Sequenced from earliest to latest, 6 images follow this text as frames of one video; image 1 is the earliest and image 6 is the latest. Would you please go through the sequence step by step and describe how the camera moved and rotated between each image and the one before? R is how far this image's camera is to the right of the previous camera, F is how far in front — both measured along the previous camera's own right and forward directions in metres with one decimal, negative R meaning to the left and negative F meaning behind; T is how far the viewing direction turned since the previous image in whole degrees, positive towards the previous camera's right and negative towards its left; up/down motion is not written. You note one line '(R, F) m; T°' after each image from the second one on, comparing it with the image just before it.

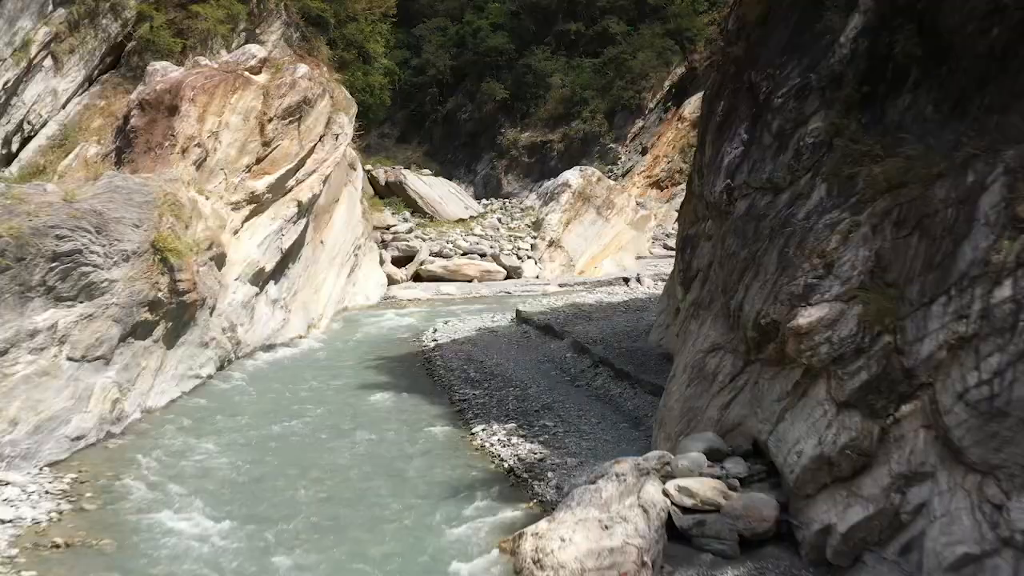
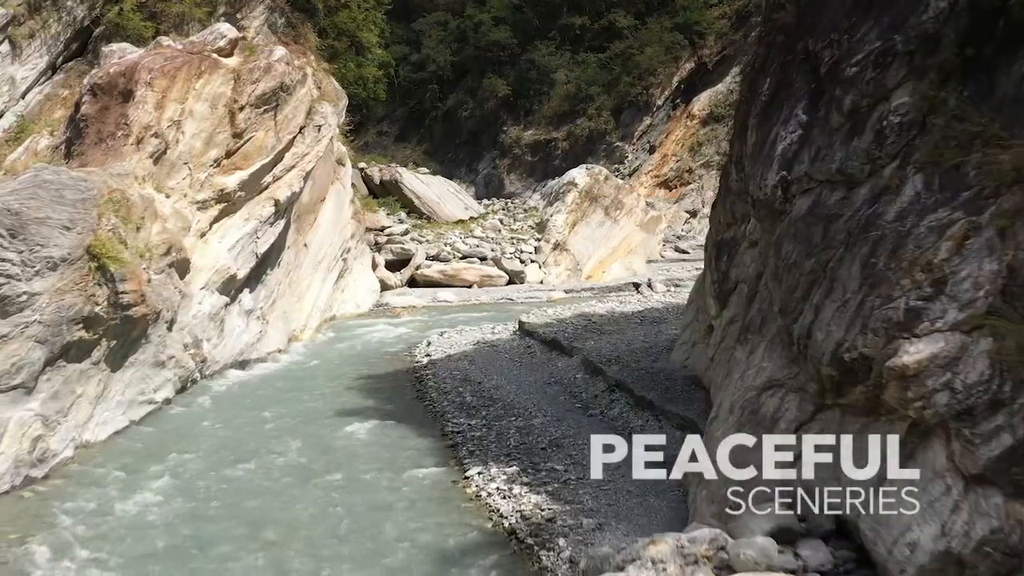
(0.0, +1.6) m; 0°
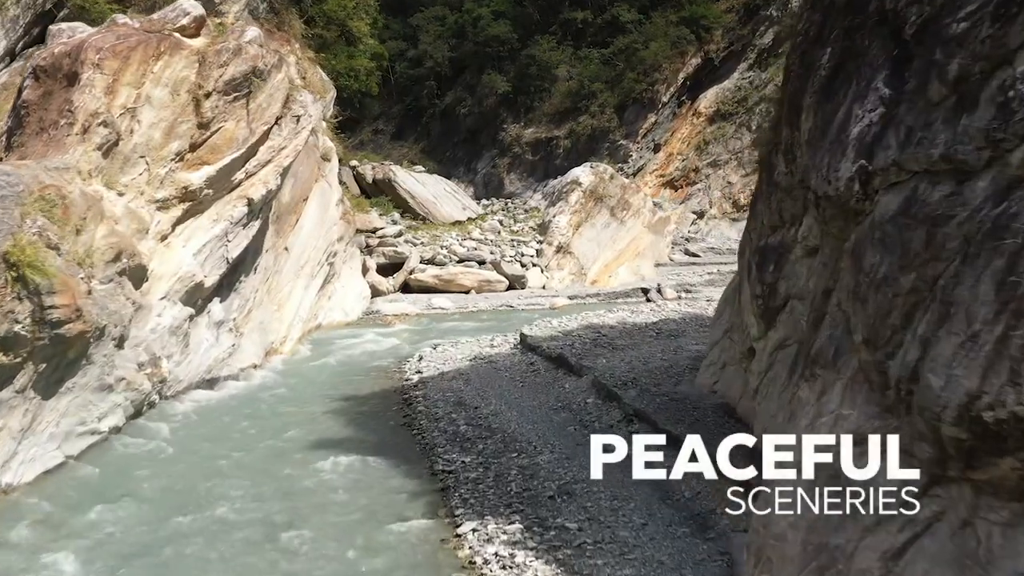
(0.0, +1.4) m; 0°
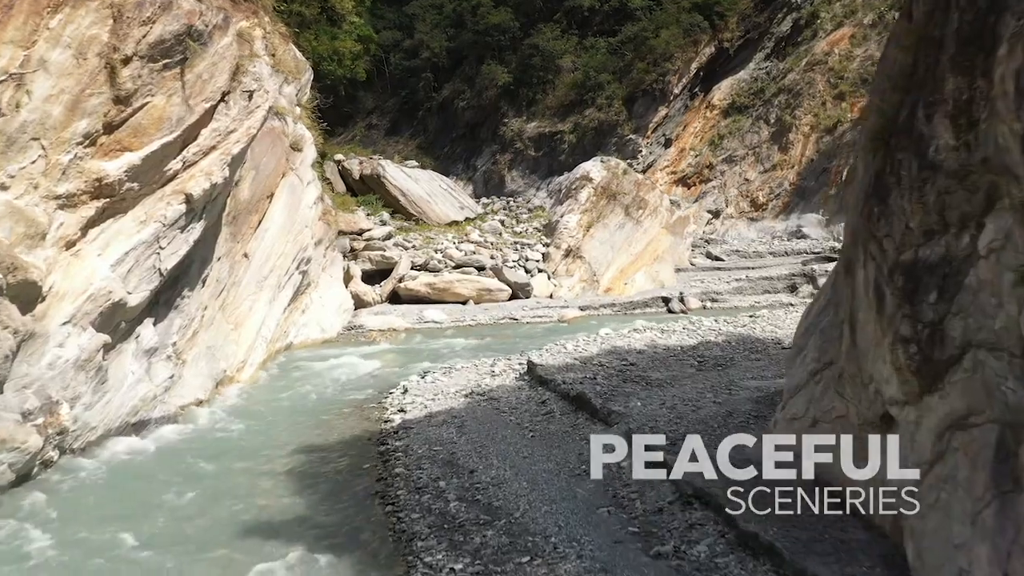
(0.0, +2.5) m; 0°
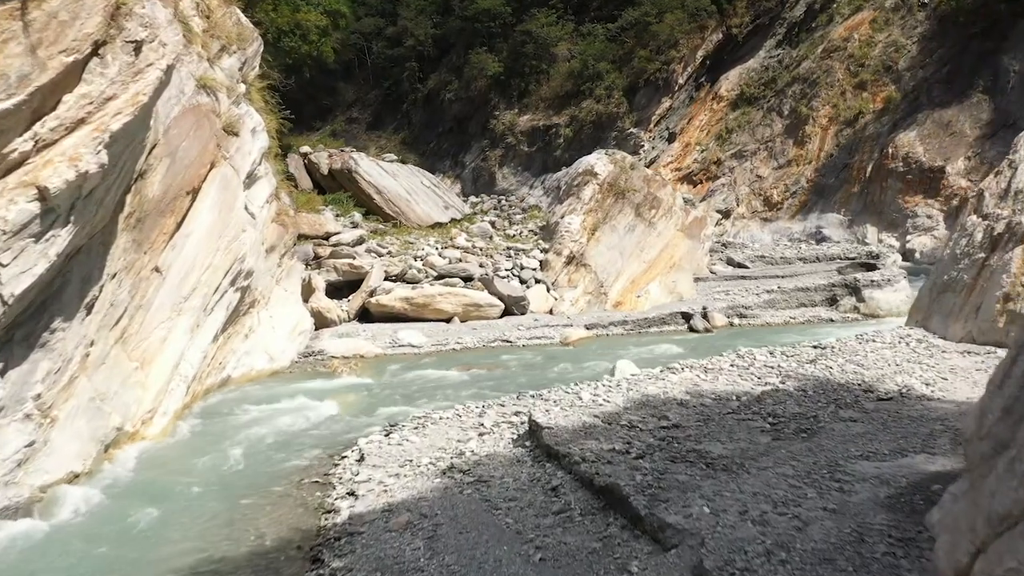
(0.0, +2.9) m; 0°
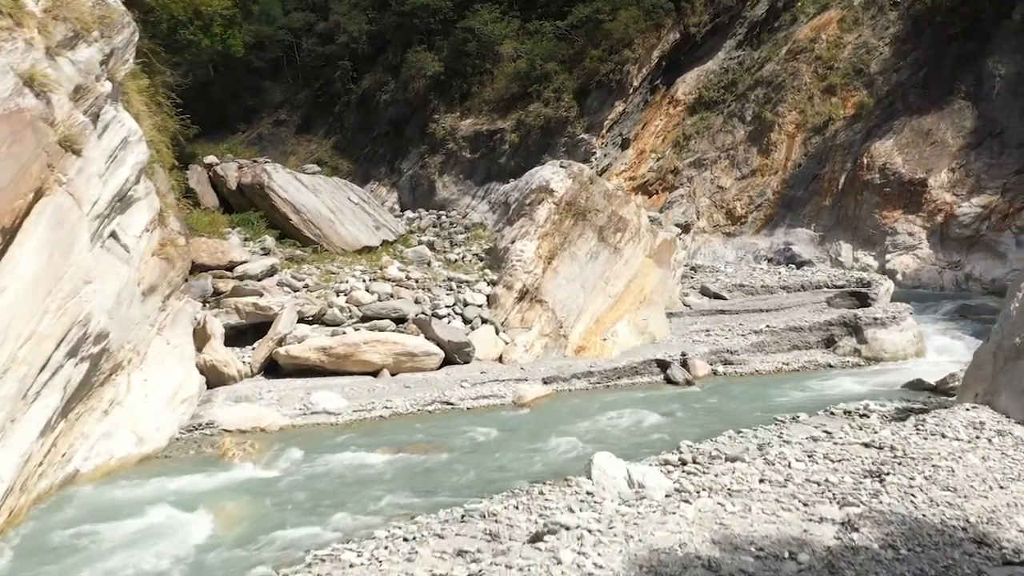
(0.0, +2.8) m; +3°
